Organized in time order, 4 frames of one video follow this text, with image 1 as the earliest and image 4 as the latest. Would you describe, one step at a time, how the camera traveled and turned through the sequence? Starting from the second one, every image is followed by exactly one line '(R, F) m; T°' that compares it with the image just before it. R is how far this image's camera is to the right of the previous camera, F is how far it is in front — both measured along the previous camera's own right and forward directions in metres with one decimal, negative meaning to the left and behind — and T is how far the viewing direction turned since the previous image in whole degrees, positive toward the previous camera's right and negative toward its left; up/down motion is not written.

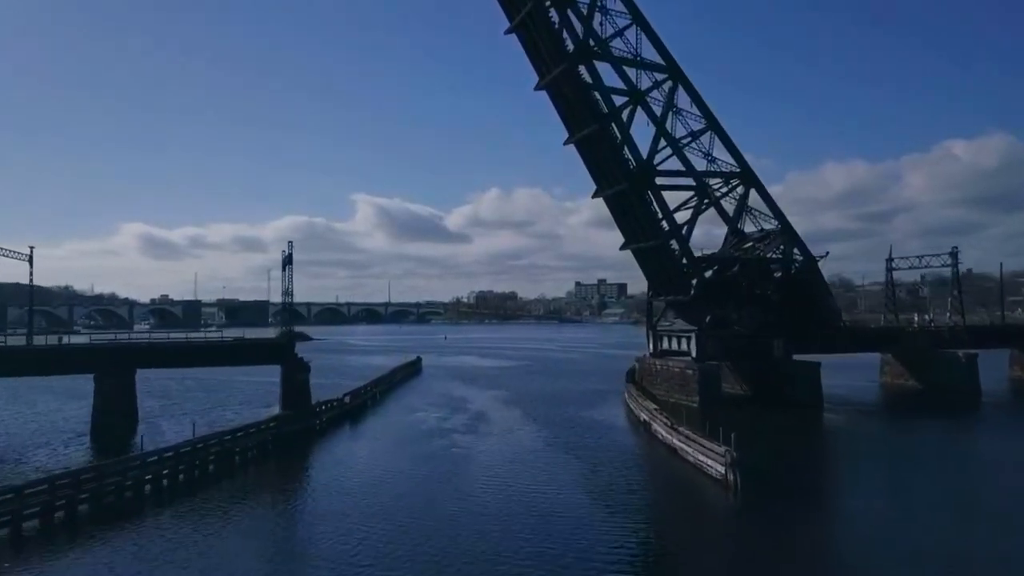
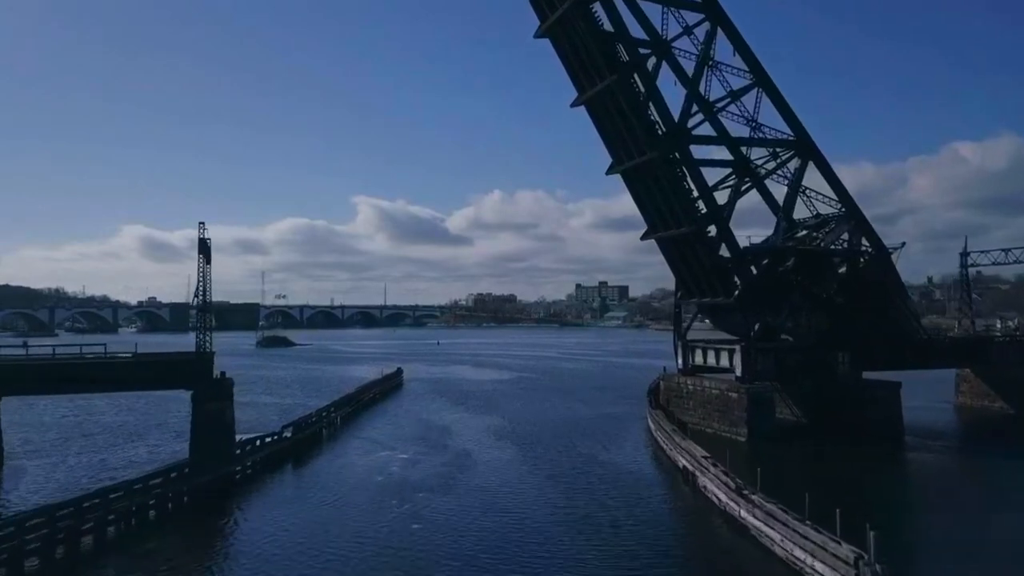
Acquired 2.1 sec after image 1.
(+0.3, +6.5) m; 0°
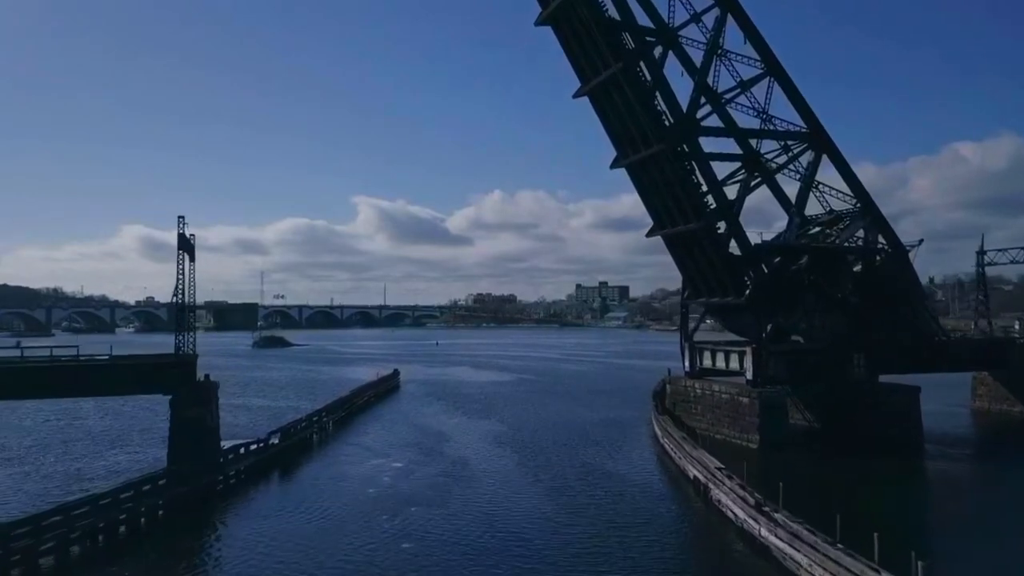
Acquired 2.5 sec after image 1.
(0.0, +1.1) m; 0°
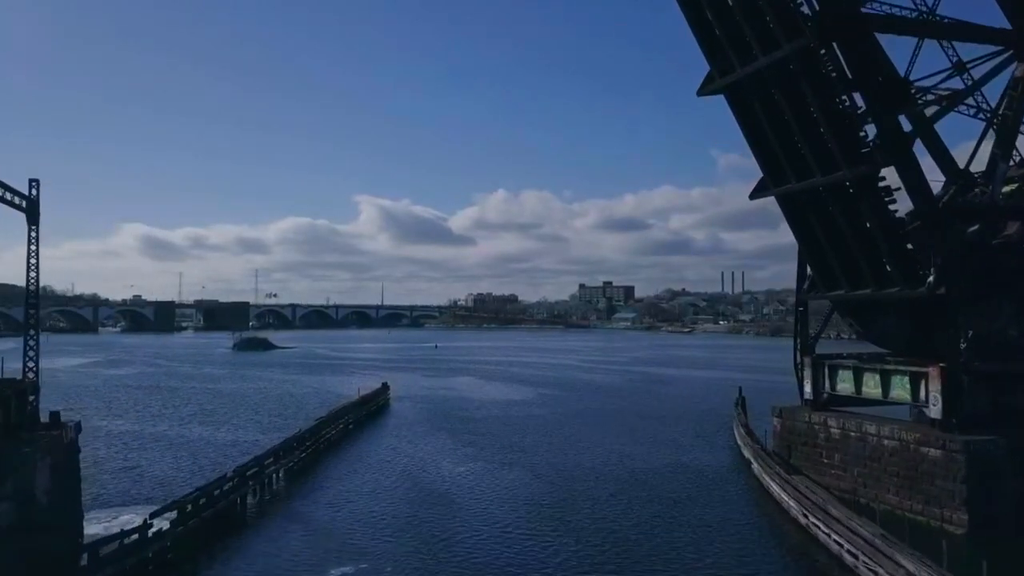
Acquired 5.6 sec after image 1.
(-1.1, +8.3) m; 0°
